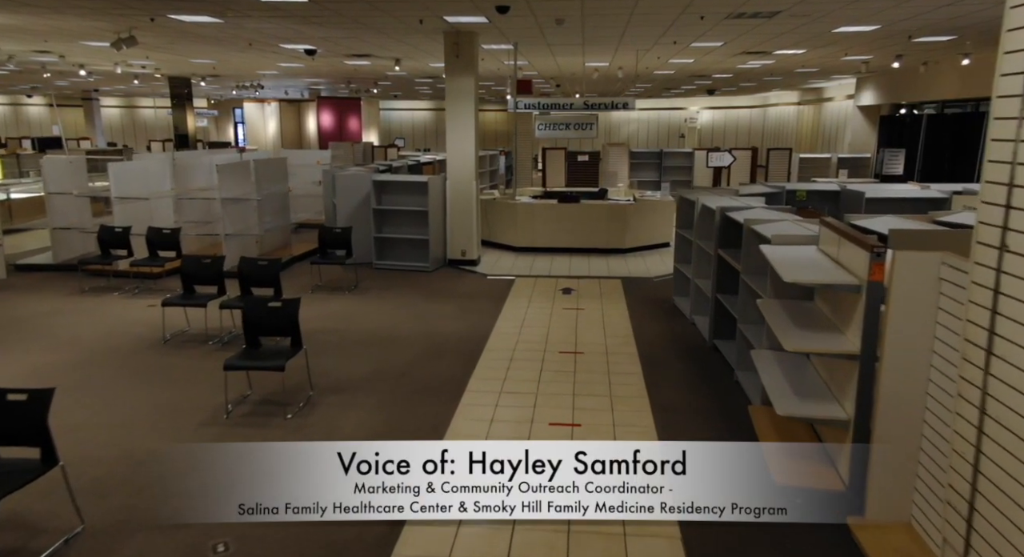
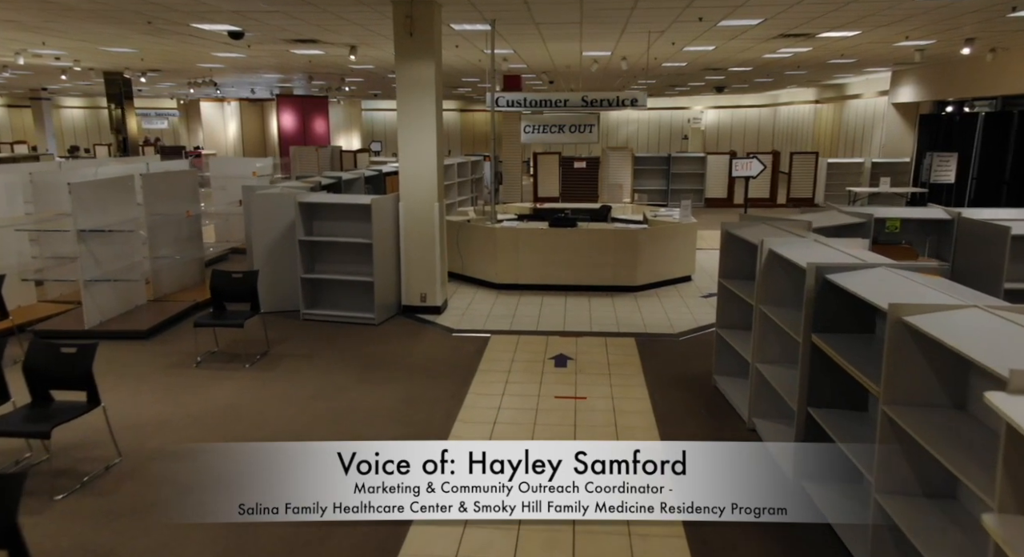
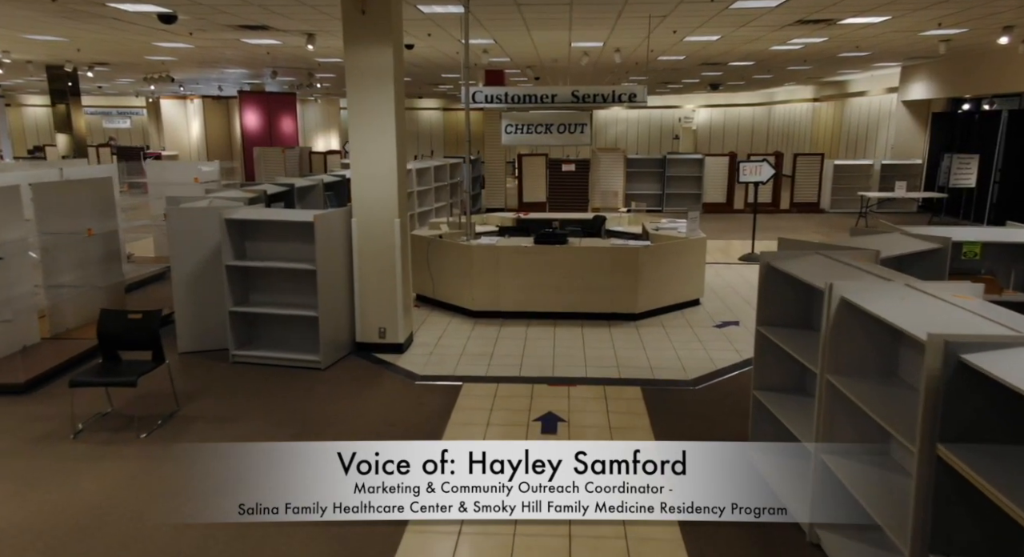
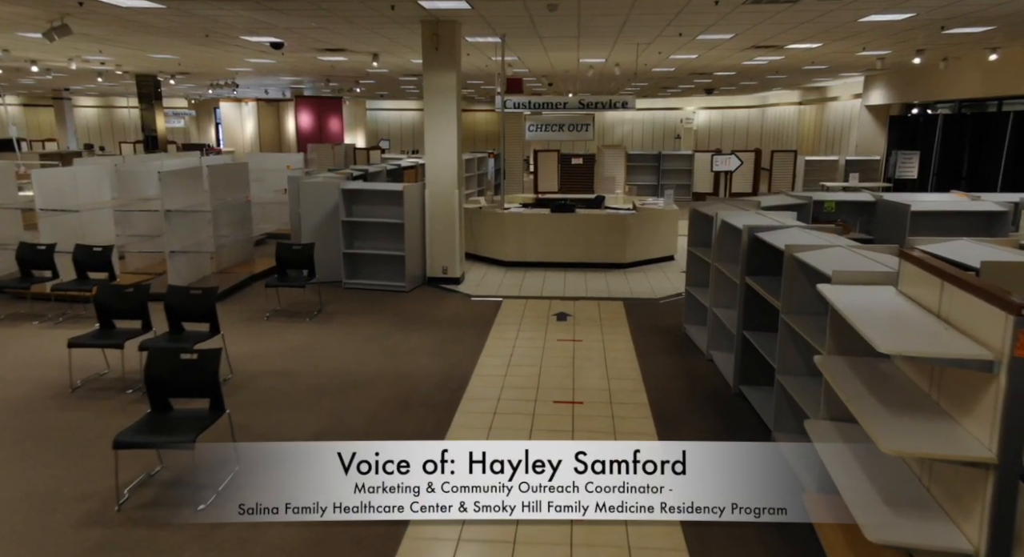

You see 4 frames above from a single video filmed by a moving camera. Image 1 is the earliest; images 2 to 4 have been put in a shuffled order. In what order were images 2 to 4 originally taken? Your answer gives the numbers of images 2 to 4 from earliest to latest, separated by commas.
4, 2, 3
